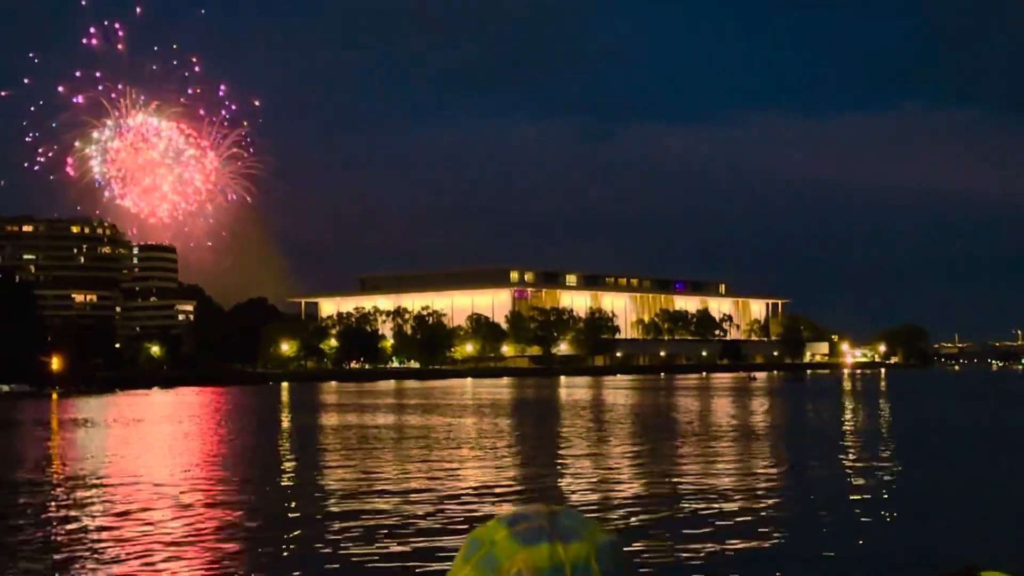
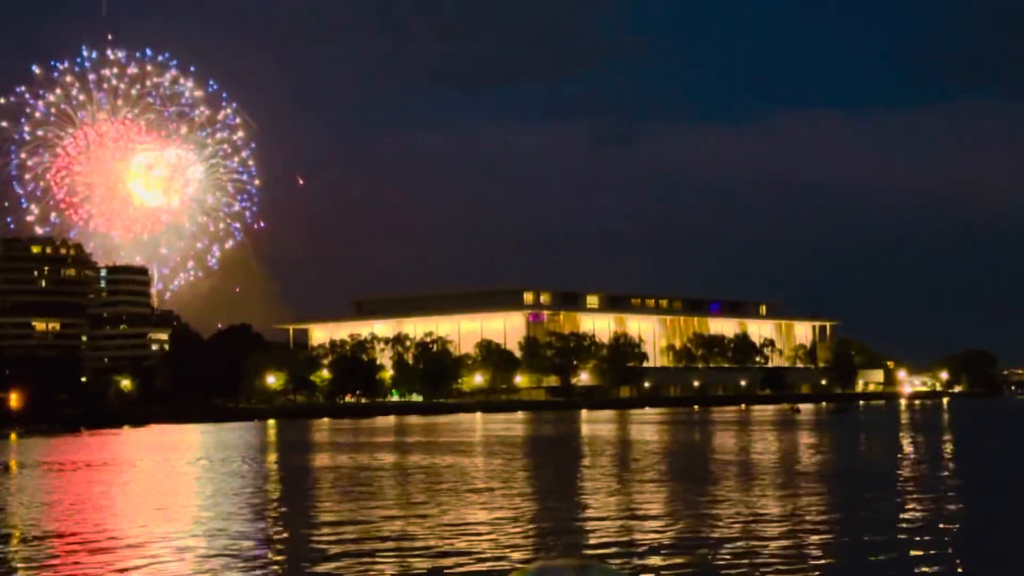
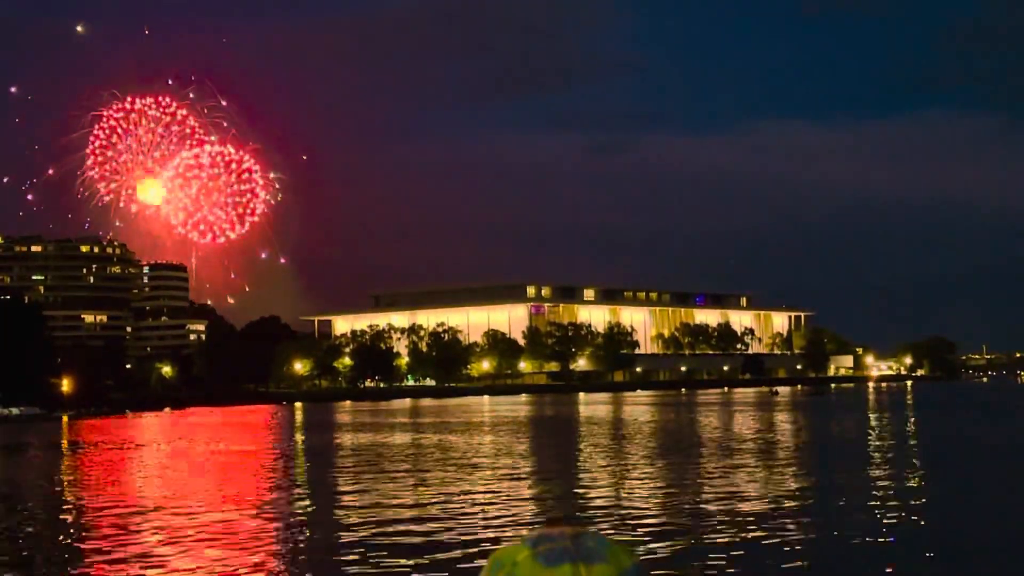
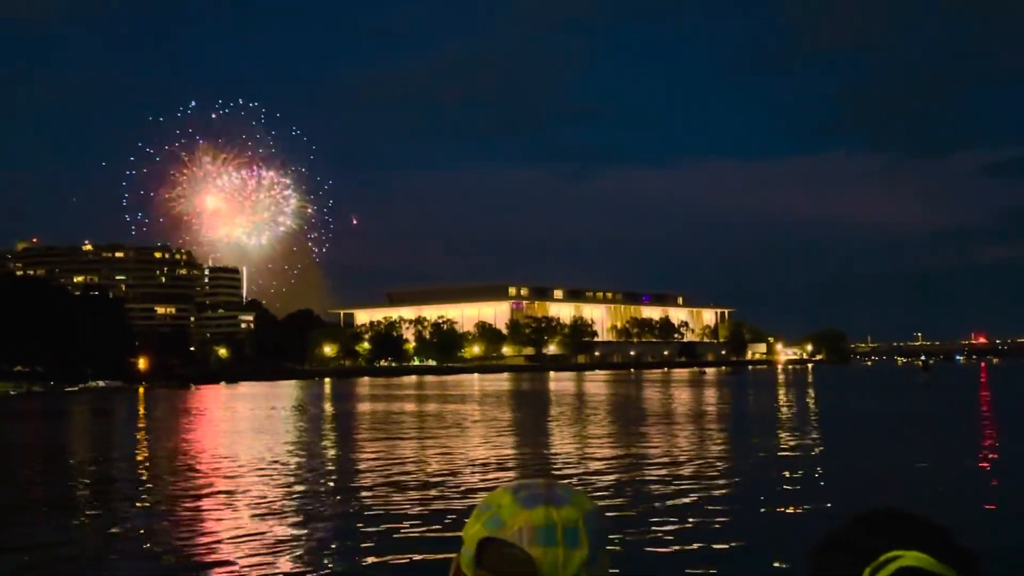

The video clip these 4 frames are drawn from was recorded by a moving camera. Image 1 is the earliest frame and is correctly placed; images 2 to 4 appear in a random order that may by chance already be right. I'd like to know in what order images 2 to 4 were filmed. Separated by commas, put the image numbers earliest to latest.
3, 2, 4
